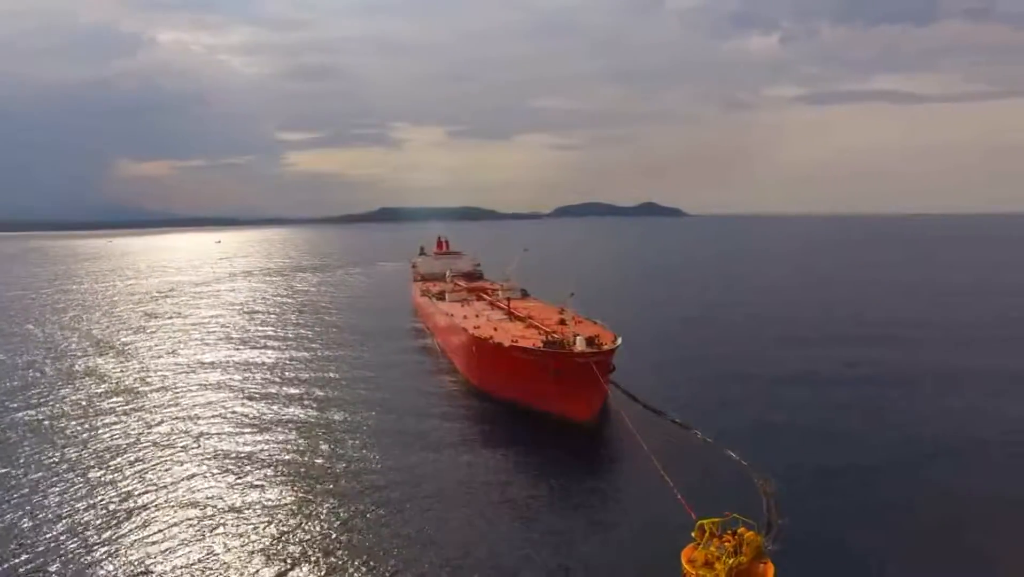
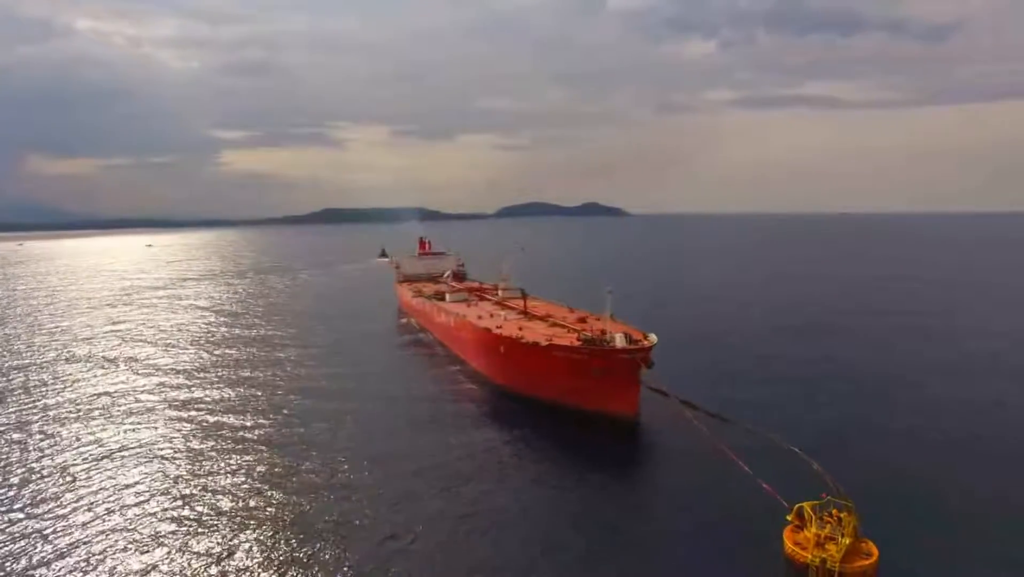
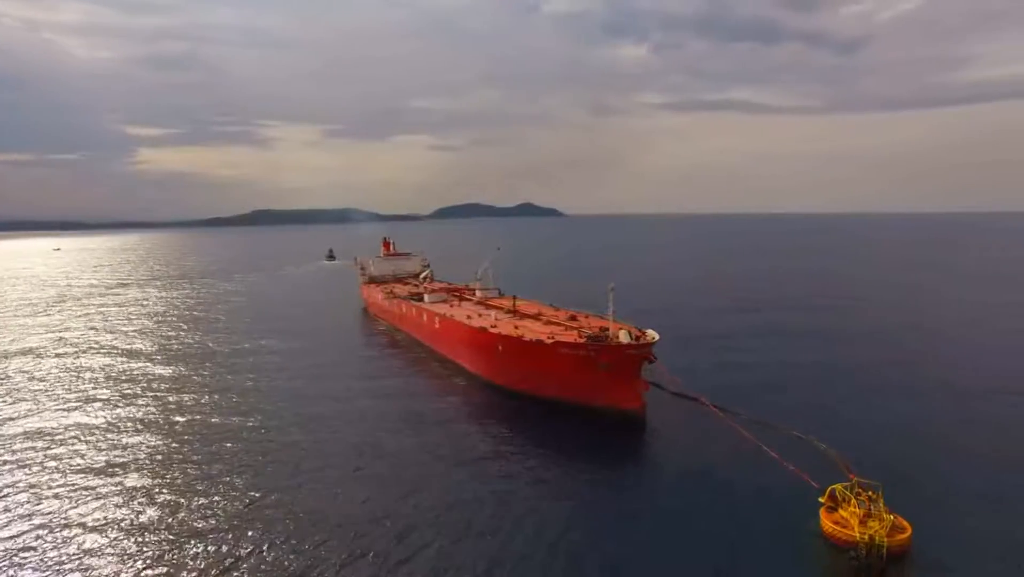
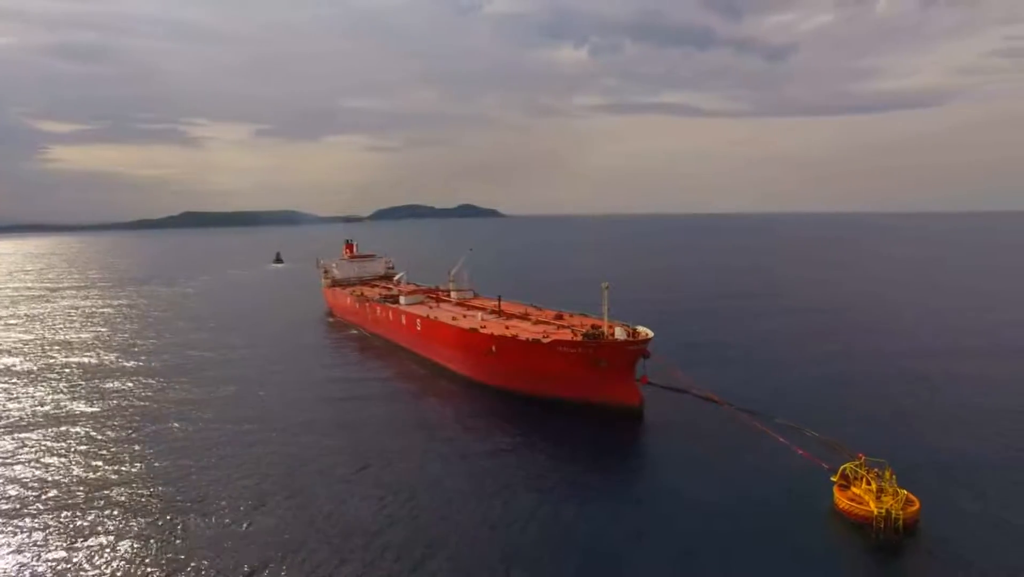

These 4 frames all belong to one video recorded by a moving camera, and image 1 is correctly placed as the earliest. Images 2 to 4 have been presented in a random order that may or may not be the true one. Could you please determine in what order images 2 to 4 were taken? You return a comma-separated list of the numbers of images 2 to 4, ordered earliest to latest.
2, 3, 4
